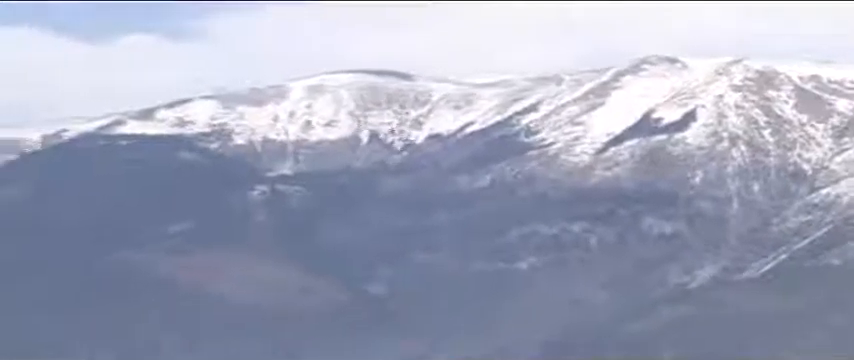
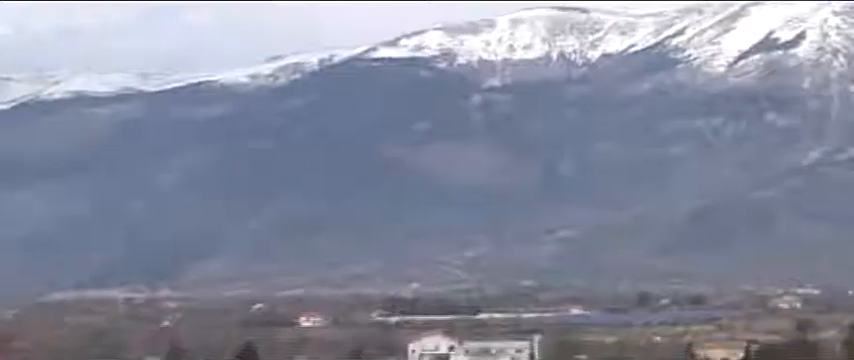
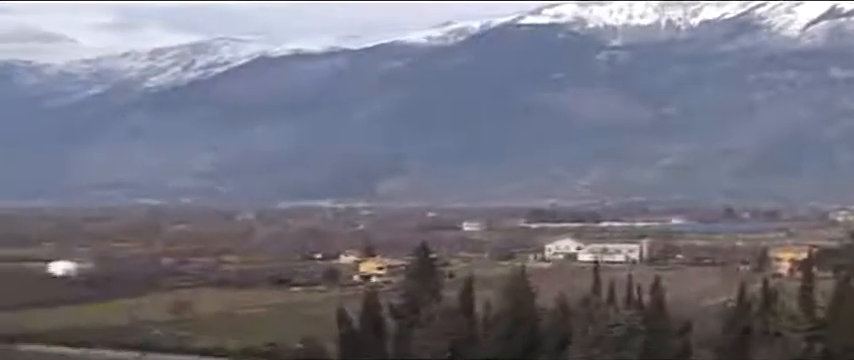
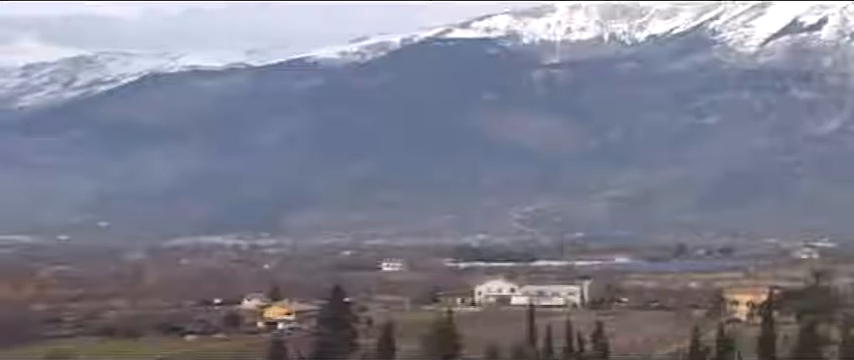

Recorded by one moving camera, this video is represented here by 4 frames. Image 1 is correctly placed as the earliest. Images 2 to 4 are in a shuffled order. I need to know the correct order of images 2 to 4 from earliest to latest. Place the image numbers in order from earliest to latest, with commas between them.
2, 4, 3
